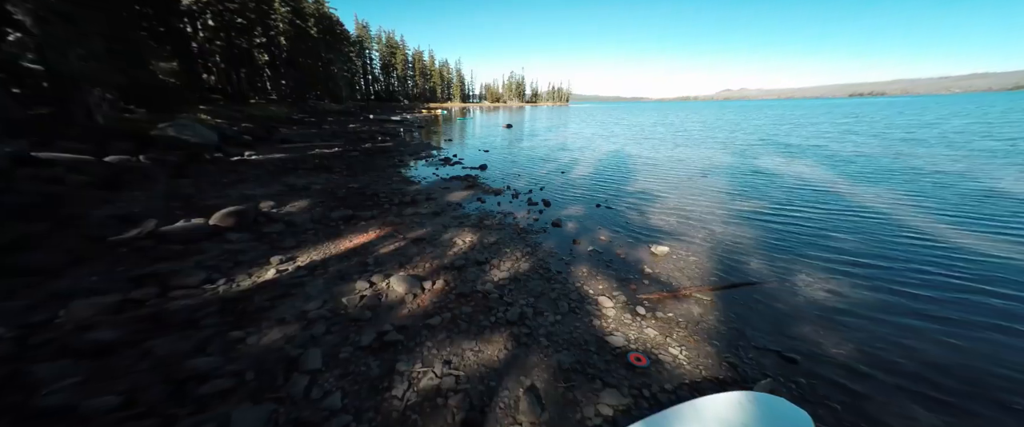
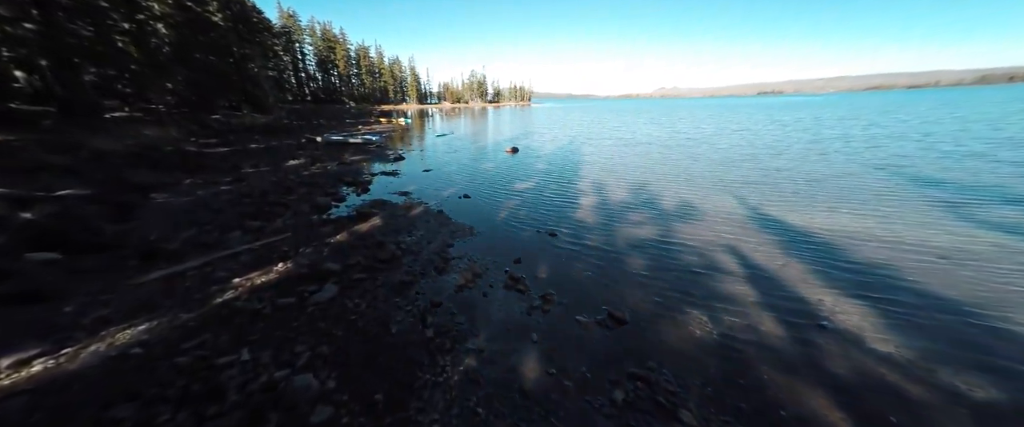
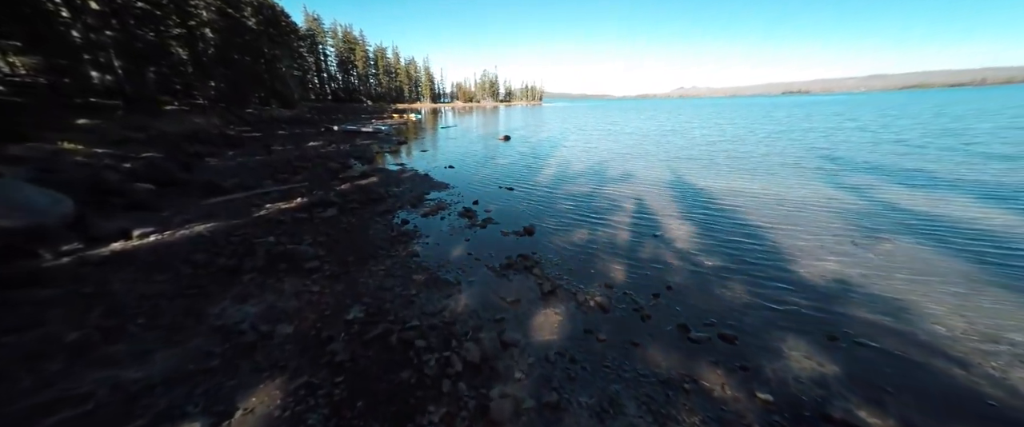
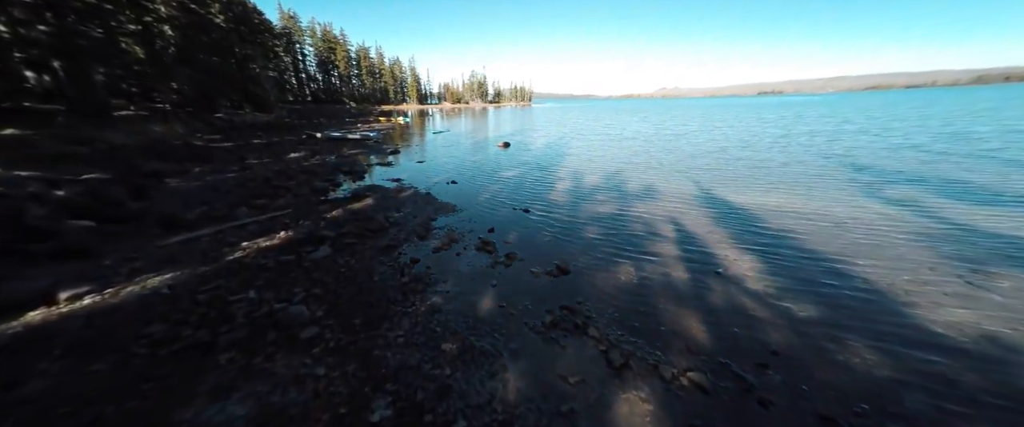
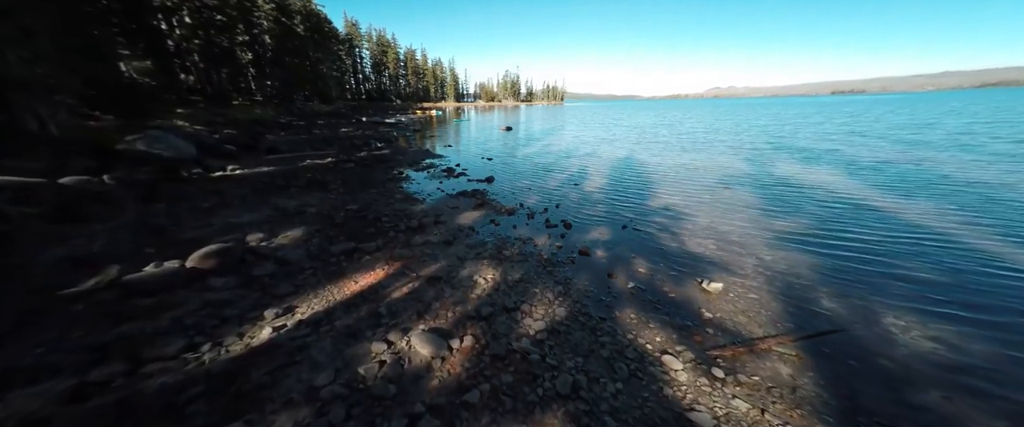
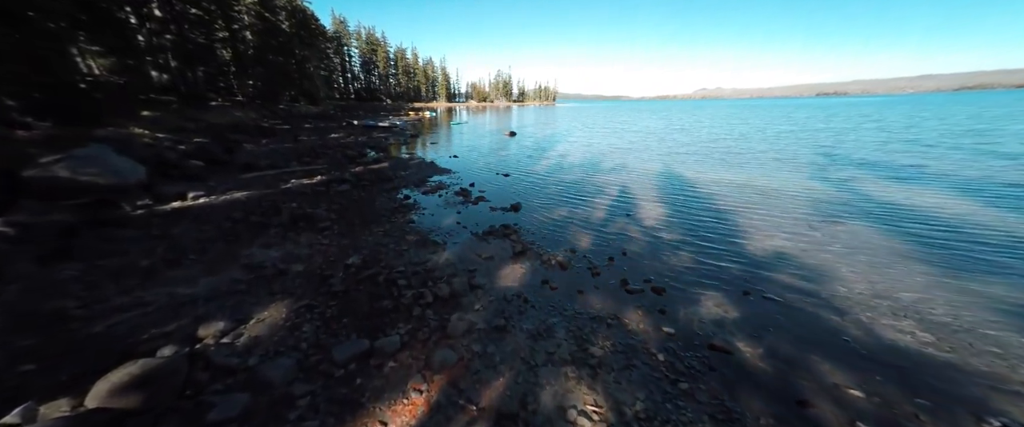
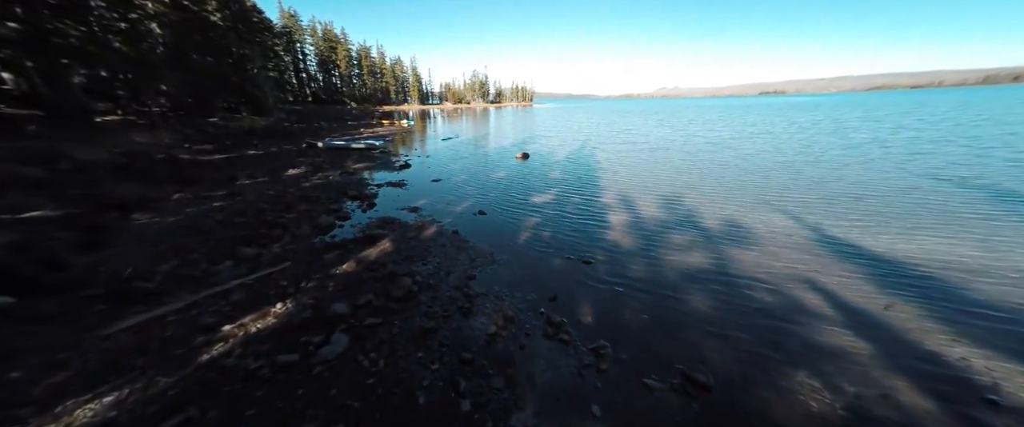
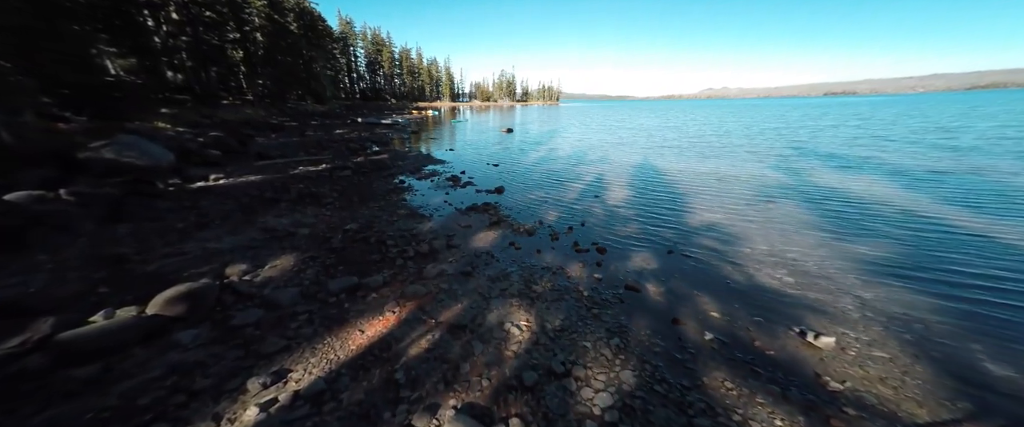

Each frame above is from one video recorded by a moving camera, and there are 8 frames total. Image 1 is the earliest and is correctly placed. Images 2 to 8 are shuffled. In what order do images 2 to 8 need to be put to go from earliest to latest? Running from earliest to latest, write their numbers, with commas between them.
5, 8, 6, 3, 4, 2, 7
